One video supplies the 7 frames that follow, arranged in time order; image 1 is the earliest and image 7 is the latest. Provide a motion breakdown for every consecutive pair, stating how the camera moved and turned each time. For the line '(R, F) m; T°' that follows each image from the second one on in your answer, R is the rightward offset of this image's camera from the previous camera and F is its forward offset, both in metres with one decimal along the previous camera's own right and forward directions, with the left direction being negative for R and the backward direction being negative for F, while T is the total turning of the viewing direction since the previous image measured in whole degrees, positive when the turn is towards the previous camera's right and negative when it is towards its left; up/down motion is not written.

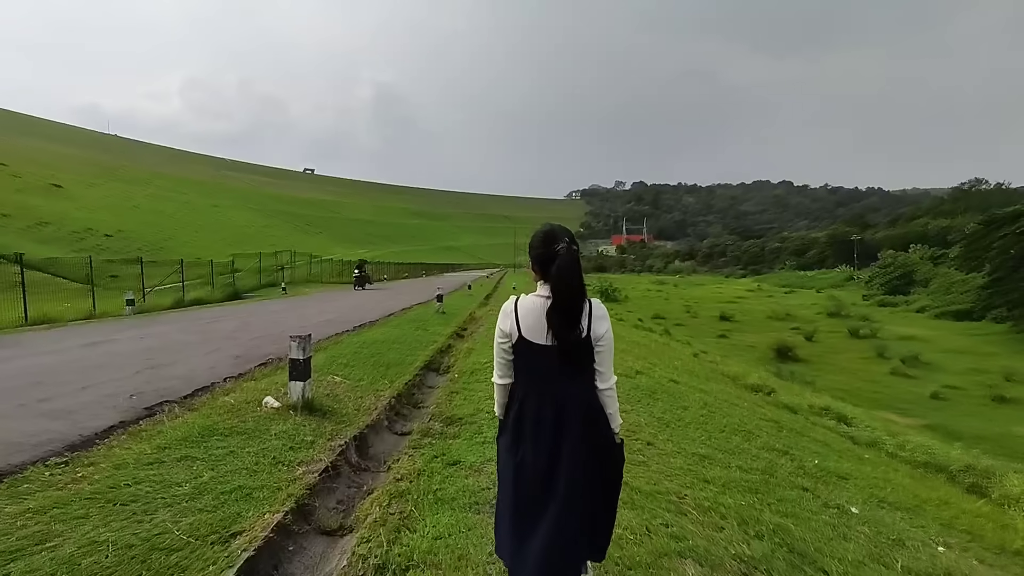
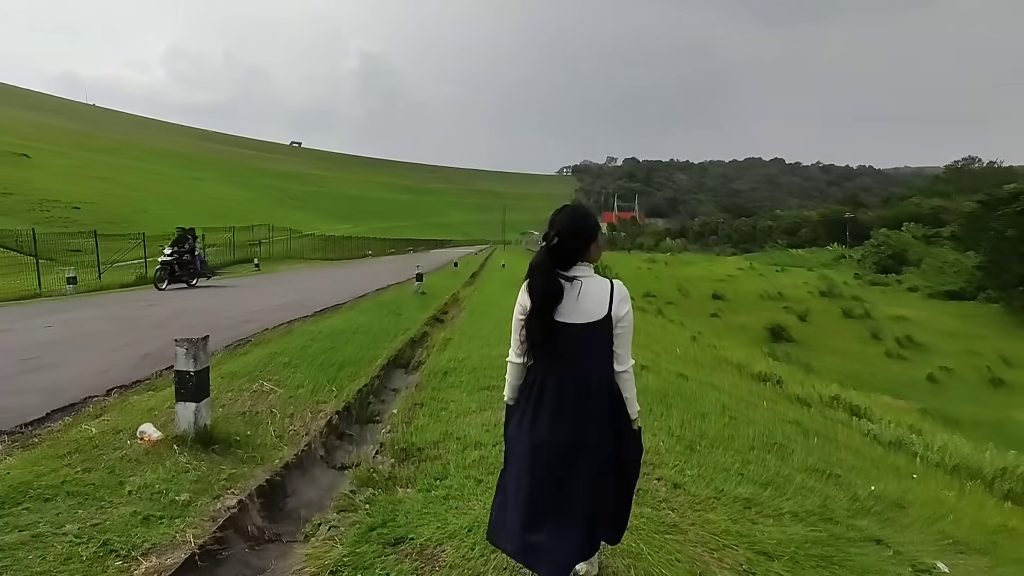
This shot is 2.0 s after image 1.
(+0.1, +1.9) m; +1°
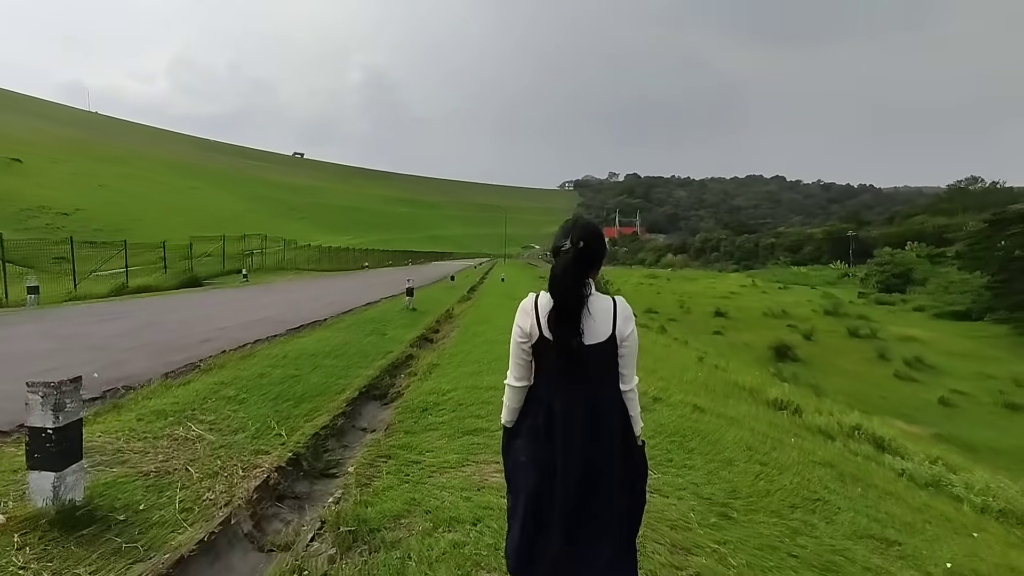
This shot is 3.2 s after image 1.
(+0.1, +1.3) m; 0°
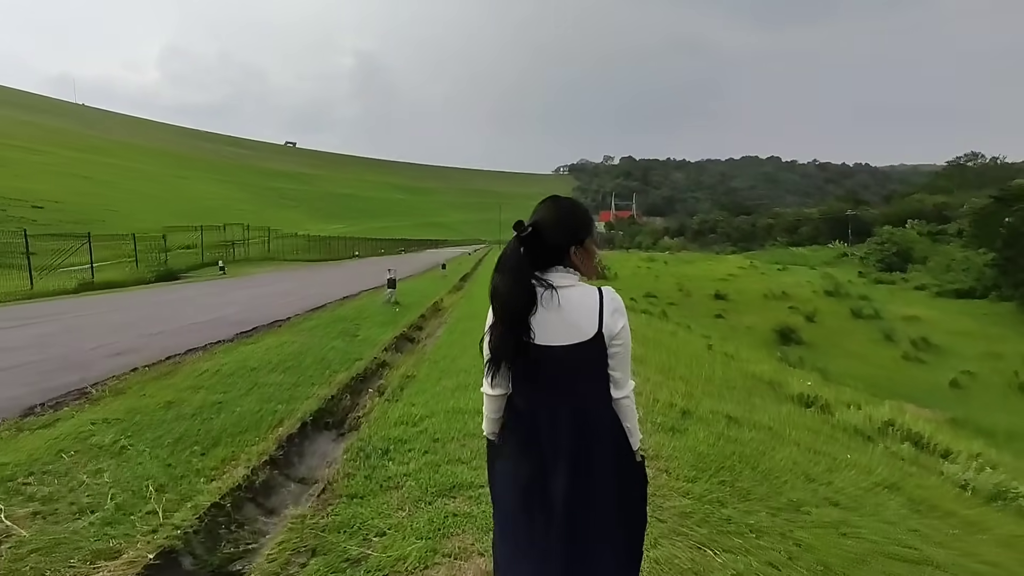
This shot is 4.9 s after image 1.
(+0.1, +1.9) m; 0°
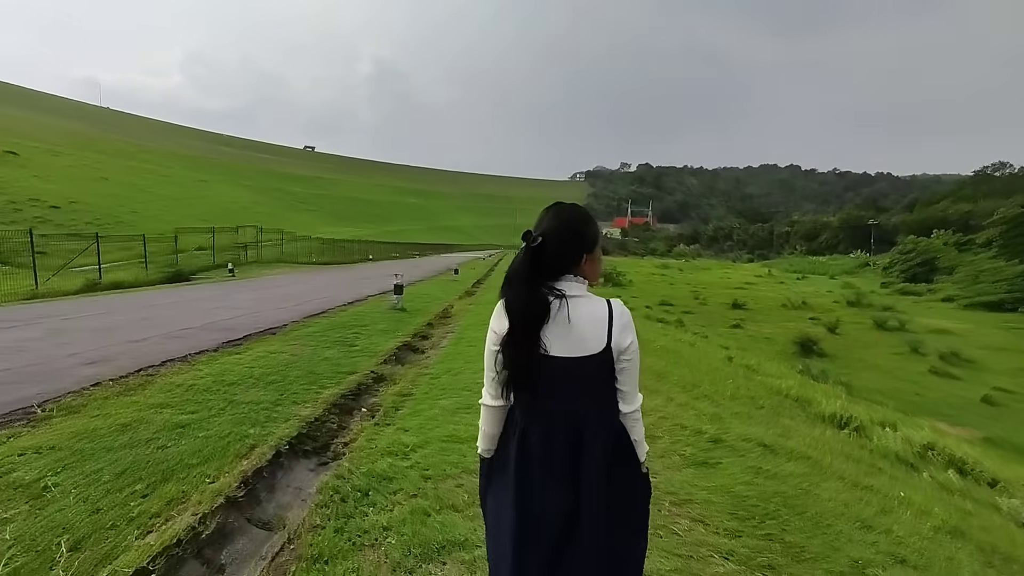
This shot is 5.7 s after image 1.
(0.0, +0.8) m; -2°
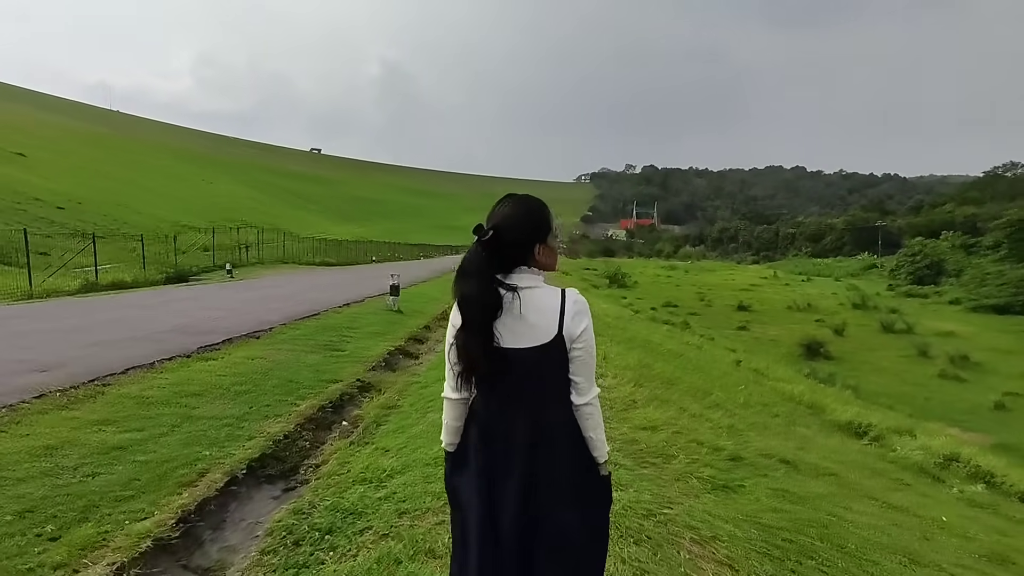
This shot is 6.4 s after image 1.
(+0.1, +0.7) m; 0°
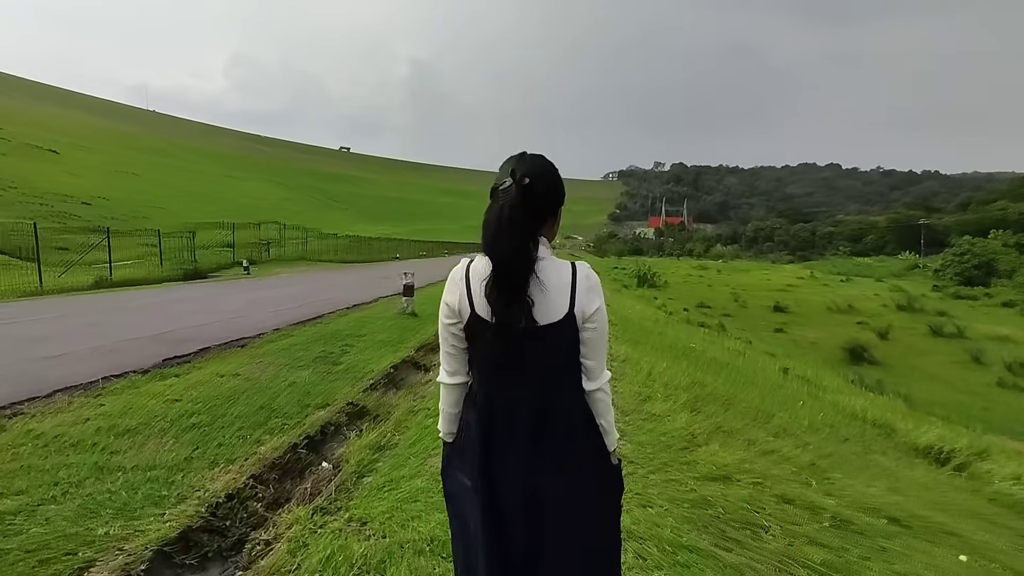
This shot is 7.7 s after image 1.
(0.0, +1.5) m; -3°
